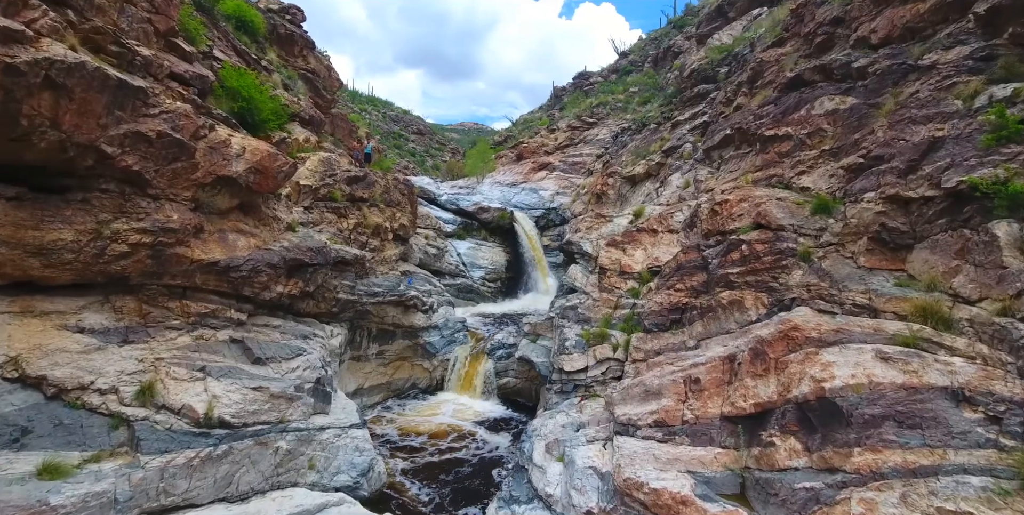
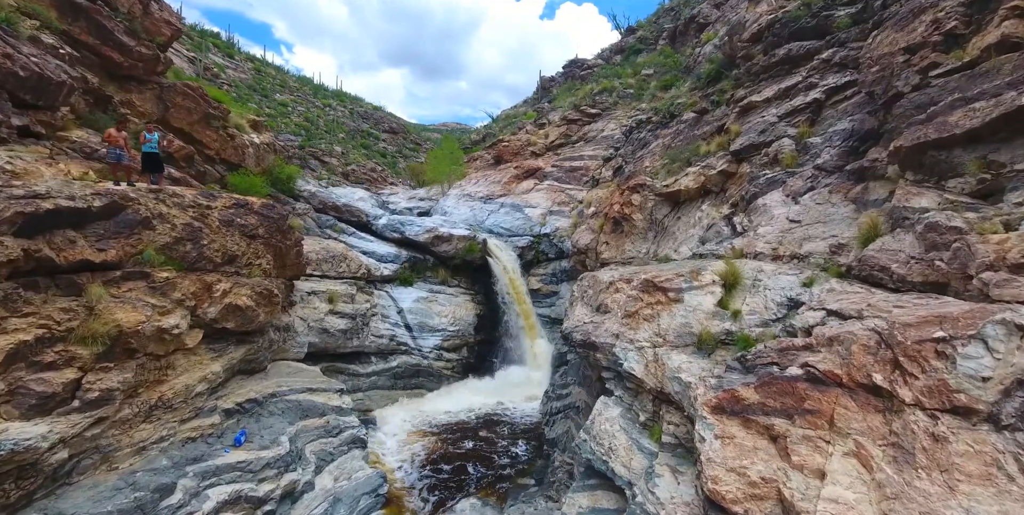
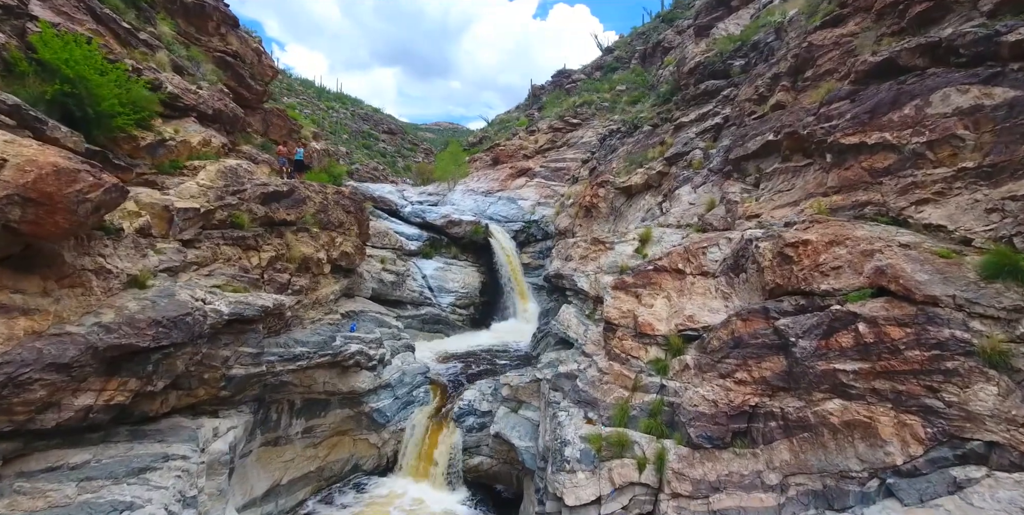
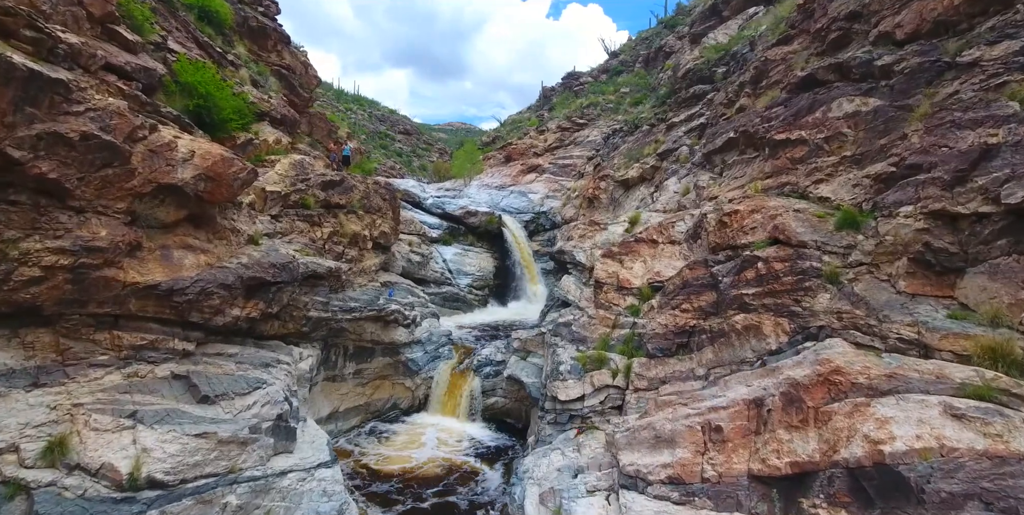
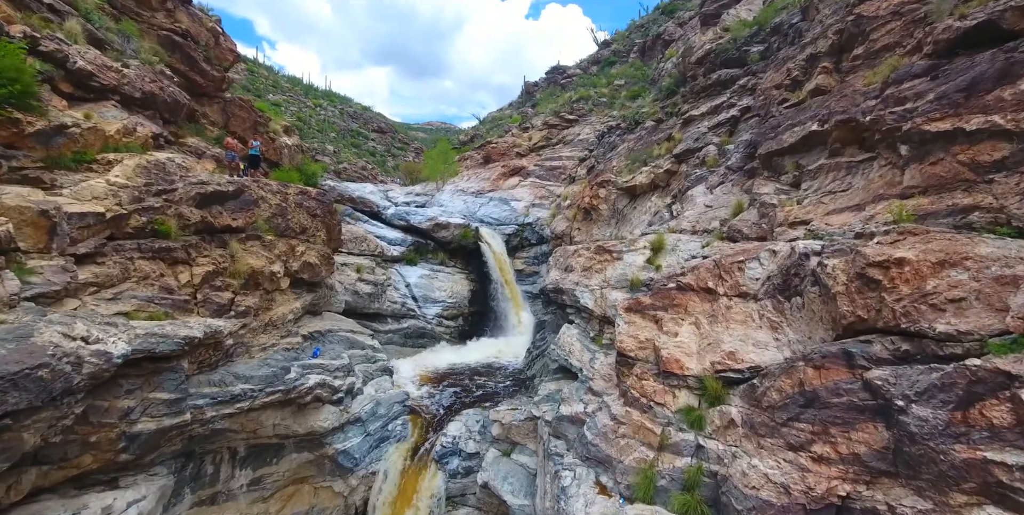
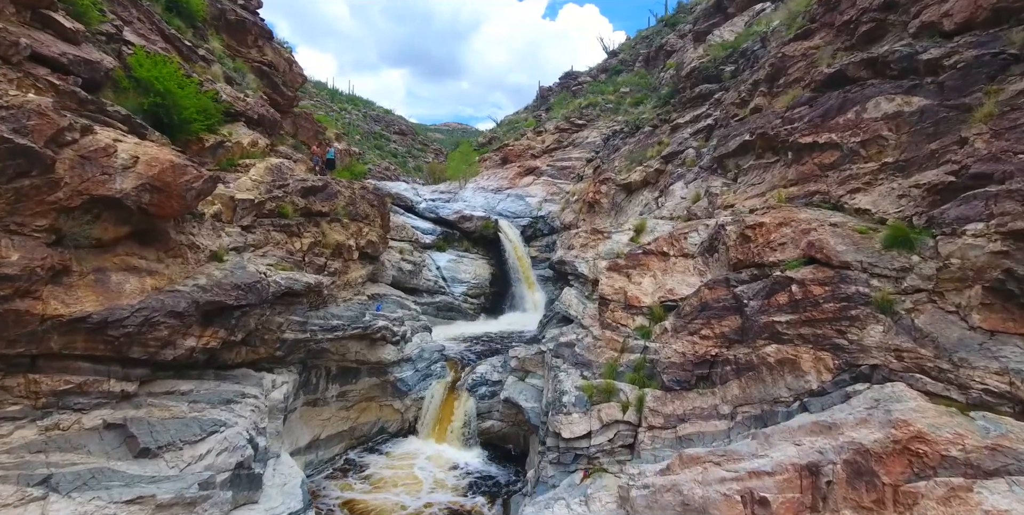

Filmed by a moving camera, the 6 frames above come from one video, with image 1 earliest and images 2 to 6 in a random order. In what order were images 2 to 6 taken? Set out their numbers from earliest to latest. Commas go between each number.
4, 6, 3, 5, 2
